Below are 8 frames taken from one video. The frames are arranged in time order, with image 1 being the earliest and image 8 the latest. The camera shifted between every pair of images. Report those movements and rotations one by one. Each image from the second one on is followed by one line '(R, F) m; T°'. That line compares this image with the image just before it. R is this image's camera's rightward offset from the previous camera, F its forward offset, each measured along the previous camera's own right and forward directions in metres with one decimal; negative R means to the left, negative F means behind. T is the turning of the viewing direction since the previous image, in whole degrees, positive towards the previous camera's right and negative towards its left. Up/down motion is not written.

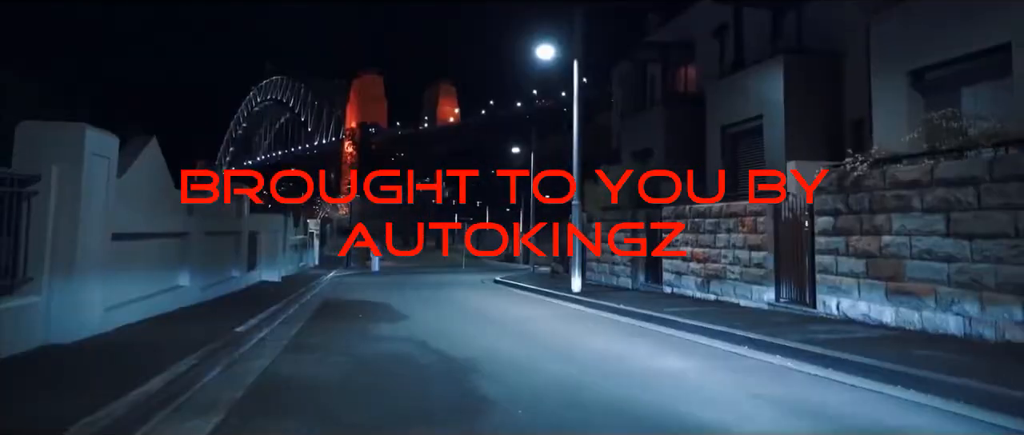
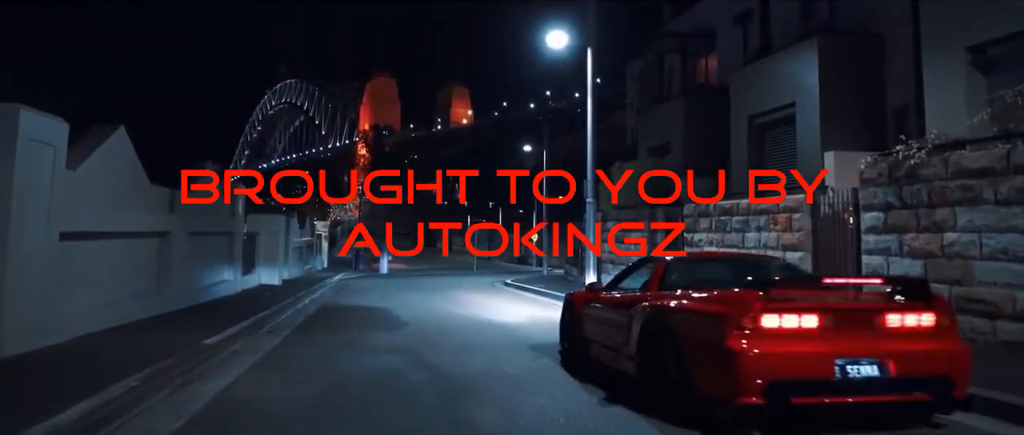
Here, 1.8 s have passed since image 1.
(+0.1, +1.6) m; -1°
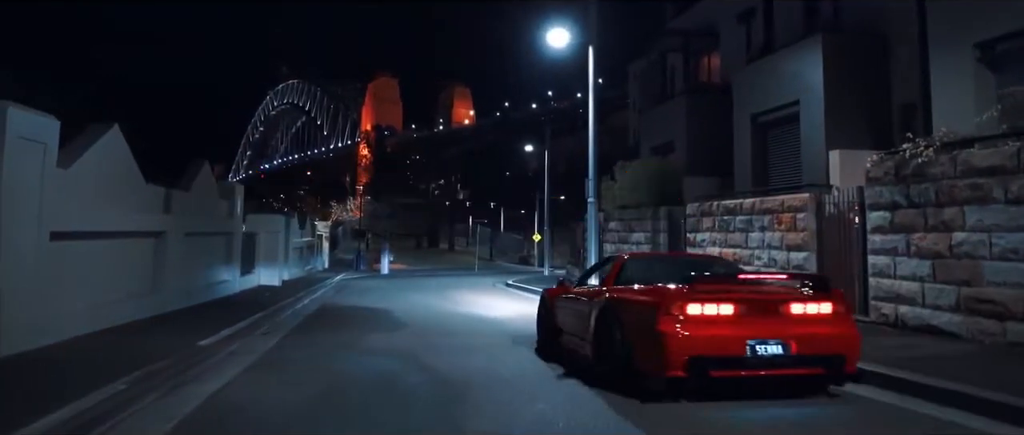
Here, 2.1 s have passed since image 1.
(0.0, +0.2) m; 0°
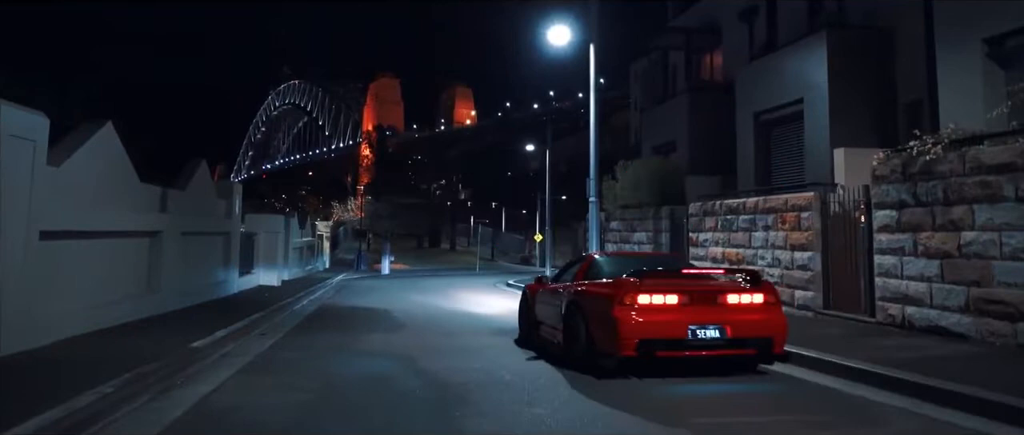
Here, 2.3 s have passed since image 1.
(0.0, +0.2) m; 0°
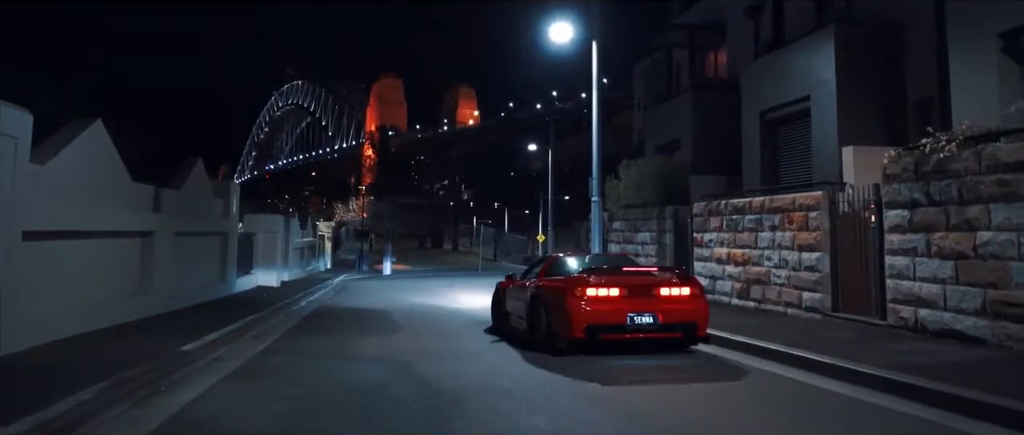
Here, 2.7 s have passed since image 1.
(0.0, +0.4) m; 0°
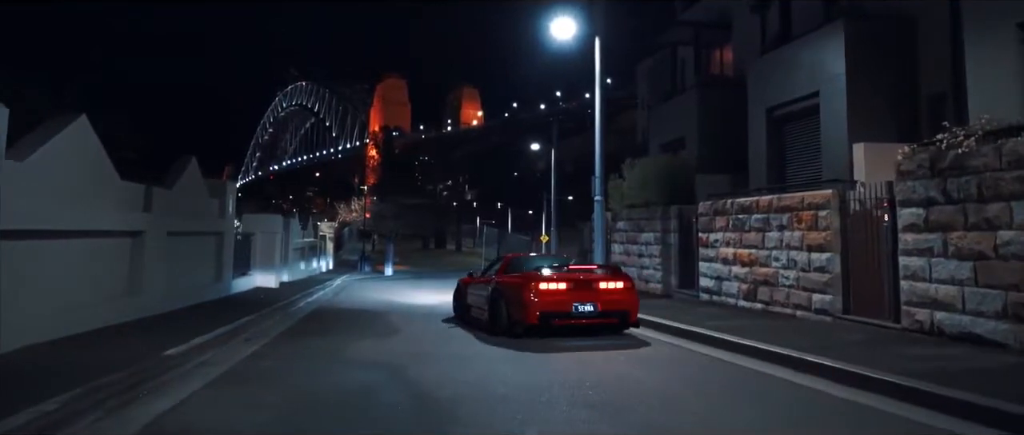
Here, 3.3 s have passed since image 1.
(+0.1, +0.5) m; 0°
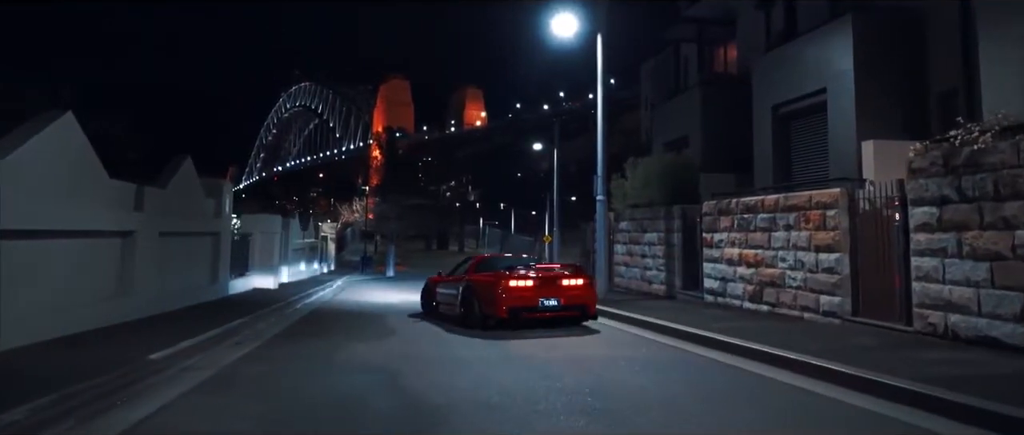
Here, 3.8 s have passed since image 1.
(+0.1, +0.4) m; 0°
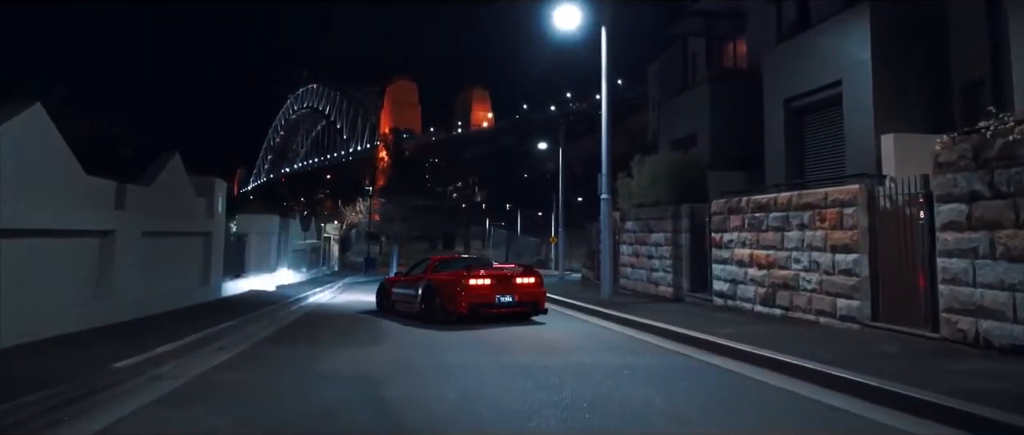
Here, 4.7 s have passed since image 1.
(+0.1, +0.8) m; 0°
